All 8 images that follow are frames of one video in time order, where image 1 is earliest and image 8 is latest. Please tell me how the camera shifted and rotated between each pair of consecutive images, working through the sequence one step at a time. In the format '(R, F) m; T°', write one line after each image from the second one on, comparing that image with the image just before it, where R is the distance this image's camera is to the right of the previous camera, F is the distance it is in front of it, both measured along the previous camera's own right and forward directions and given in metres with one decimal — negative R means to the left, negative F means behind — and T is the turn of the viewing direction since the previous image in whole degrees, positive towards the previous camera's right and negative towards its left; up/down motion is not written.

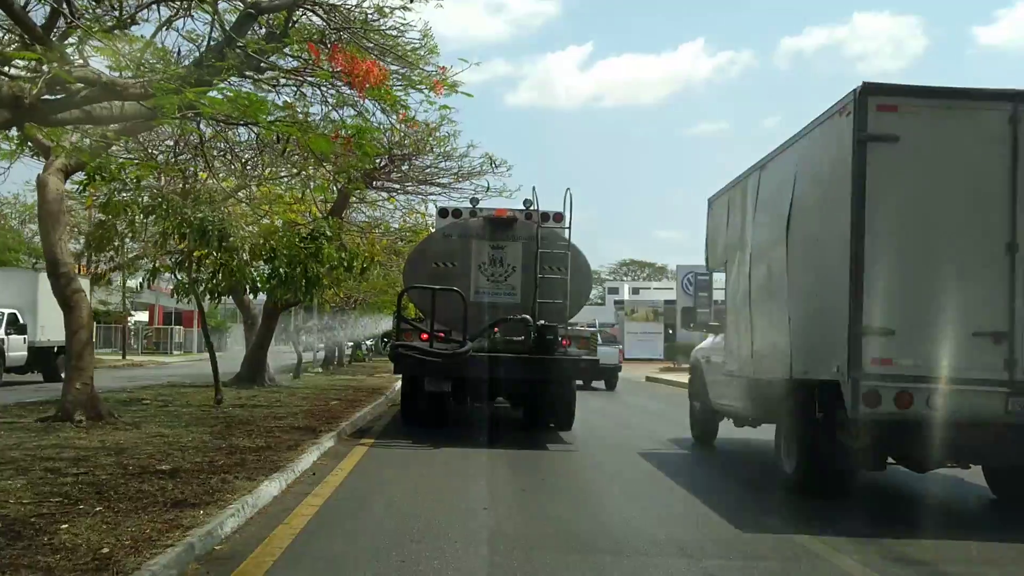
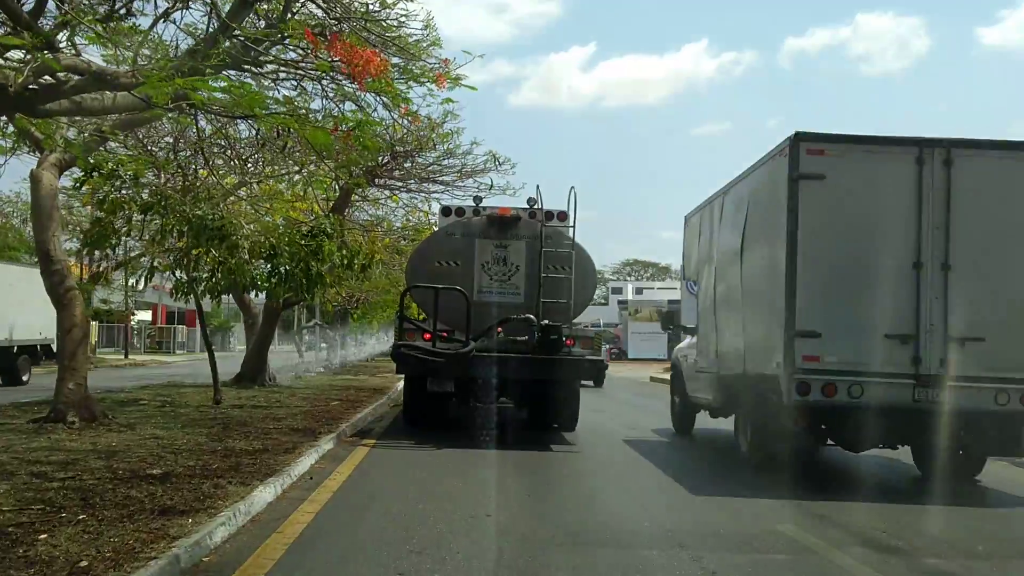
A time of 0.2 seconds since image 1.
(0.0, +0.2) m; 0°
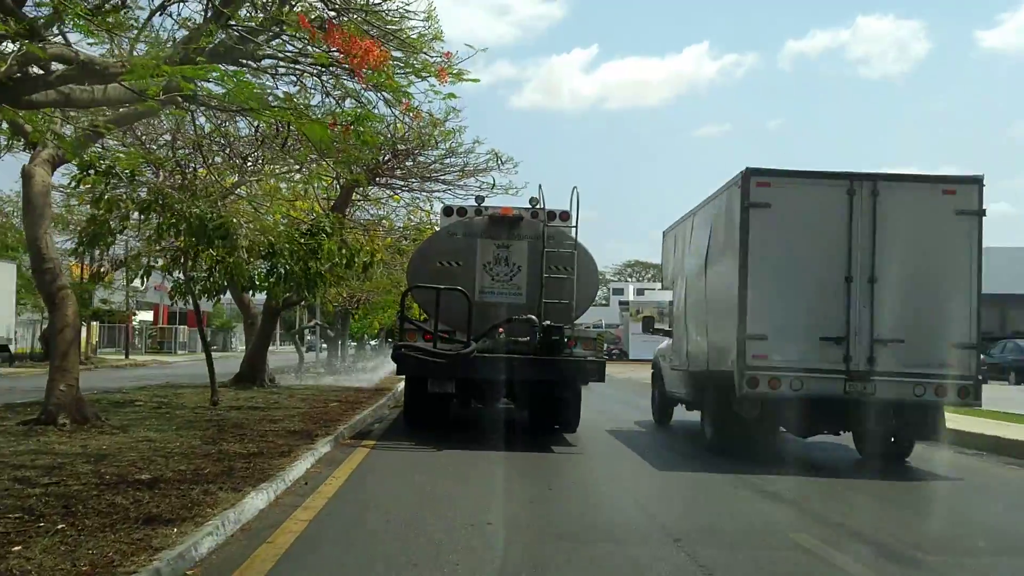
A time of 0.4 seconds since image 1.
(0.0, +0.2) m; 0°
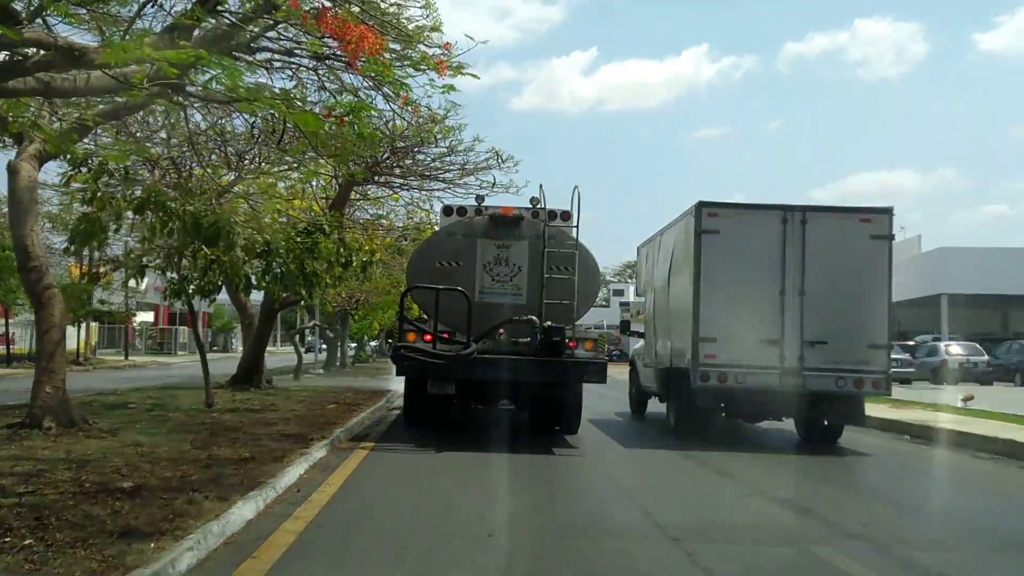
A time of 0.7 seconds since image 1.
(0.0, +0.3) m; 0°
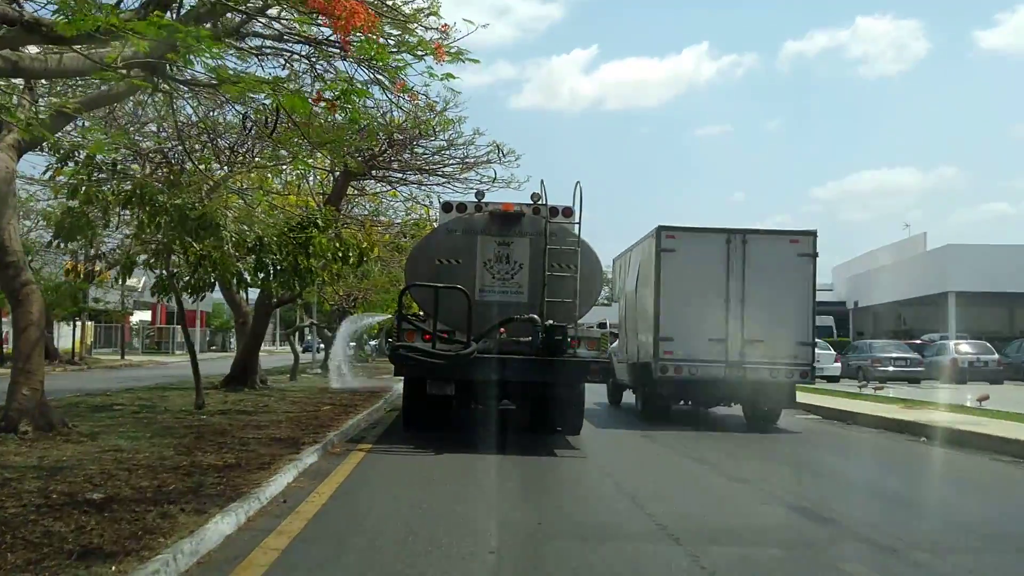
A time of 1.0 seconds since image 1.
(0.0, +0.4) m; 0°
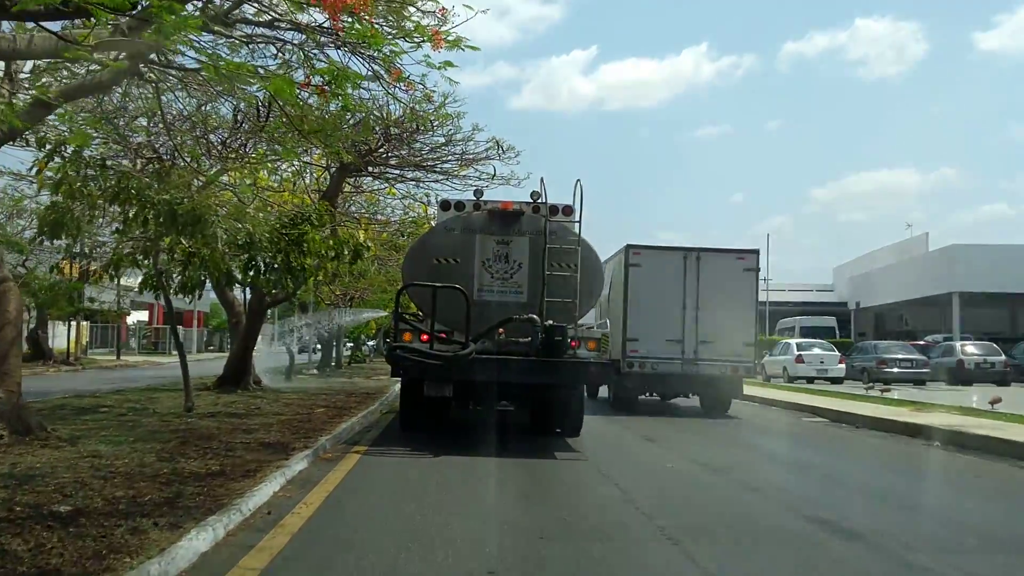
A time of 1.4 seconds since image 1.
(0.0, +0.4) m; 0°
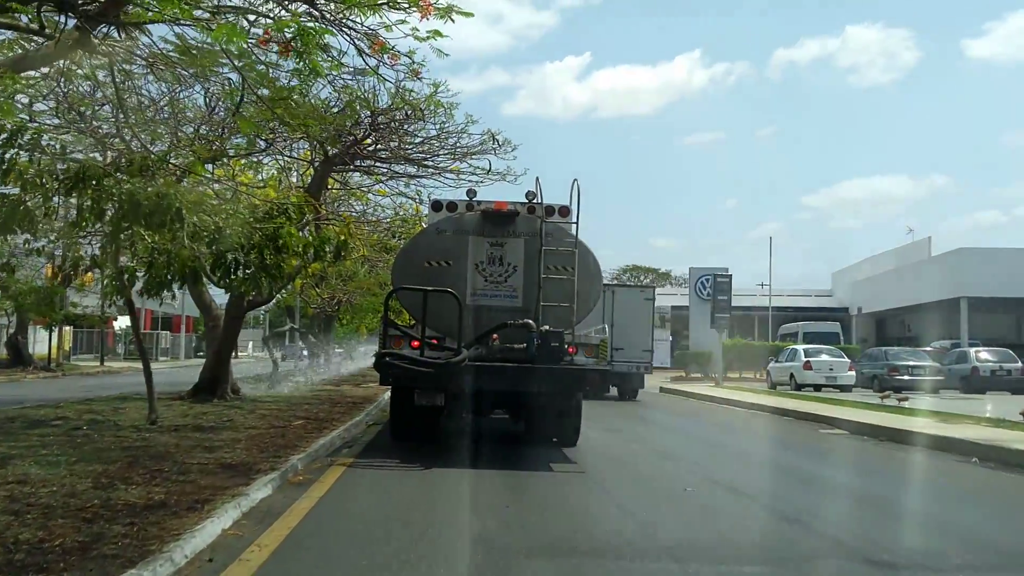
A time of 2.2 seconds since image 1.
(0.0, +1.0) m; 0°
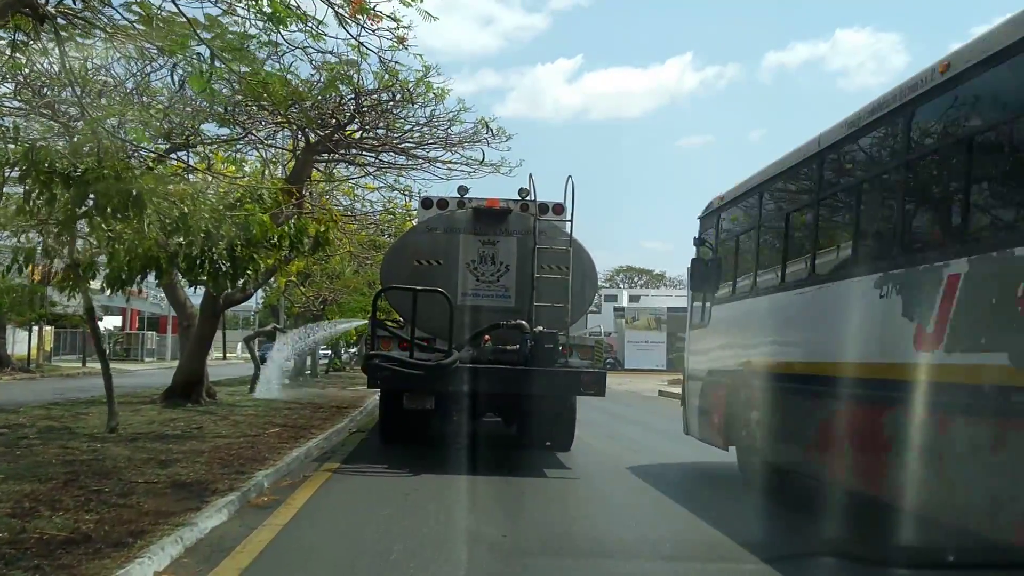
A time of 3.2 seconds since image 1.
(0.0, +0.9) m; +1°
